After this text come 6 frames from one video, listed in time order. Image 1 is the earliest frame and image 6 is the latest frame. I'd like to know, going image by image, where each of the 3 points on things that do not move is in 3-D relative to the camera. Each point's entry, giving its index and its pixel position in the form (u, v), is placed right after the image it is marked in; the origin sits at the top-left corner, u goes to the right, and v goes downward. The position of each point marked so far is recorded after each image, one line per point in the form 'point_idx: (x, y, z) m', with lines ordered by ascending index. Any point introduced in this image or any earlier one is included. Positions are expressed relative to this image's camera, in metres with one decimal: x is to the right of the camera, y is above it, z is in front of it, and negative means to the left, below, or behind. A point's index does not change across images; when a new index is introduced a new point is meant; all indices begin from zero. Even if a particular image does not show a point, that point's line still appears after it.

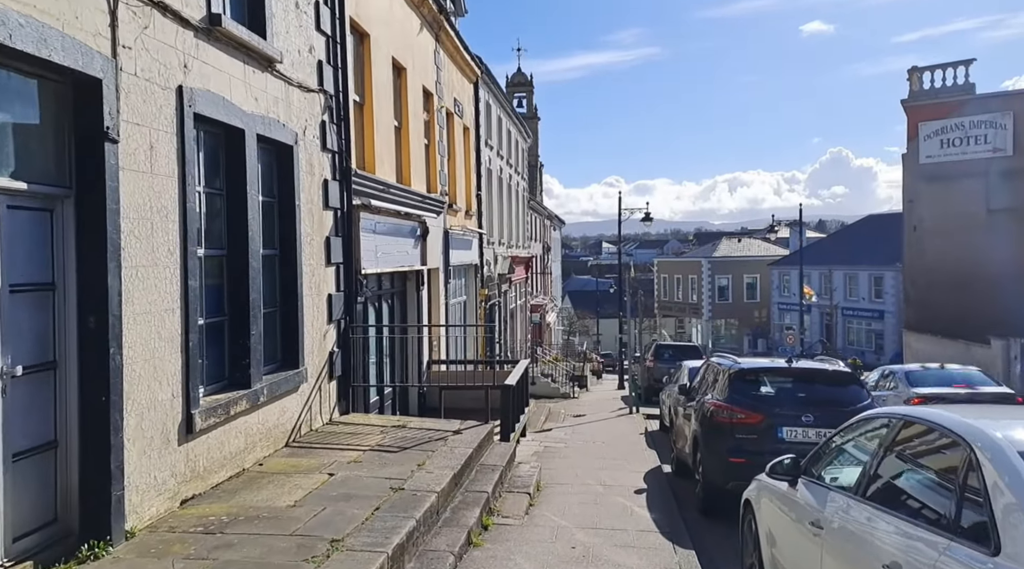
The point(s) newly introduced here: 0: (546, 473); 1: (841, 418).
0: (+0.4, -2.1, +10.0) m
1: (+3.0, -1.2, +8.0) m
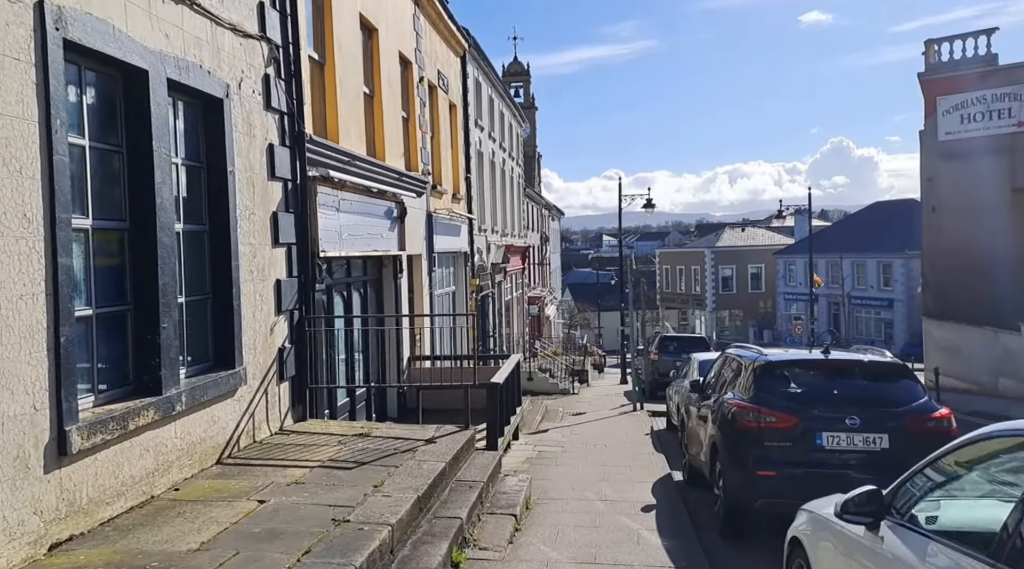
0: (+0.2, -2.0, +8.7) m
1: (+2.8, -1.0, +6.6) m
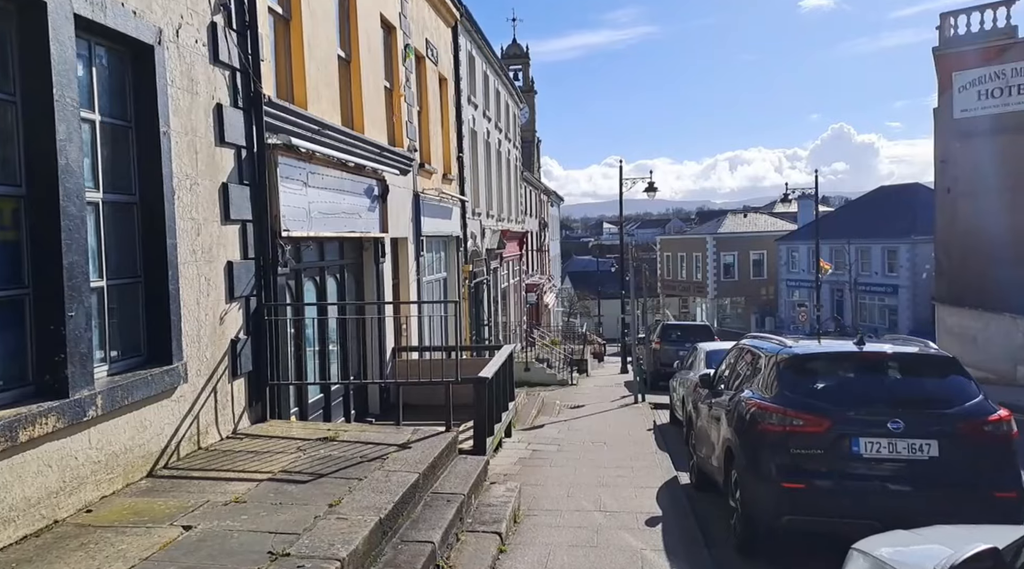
0: (+0.1, -1.8, +7.7) m
1: (+2.7, -0.9, +5.6) m
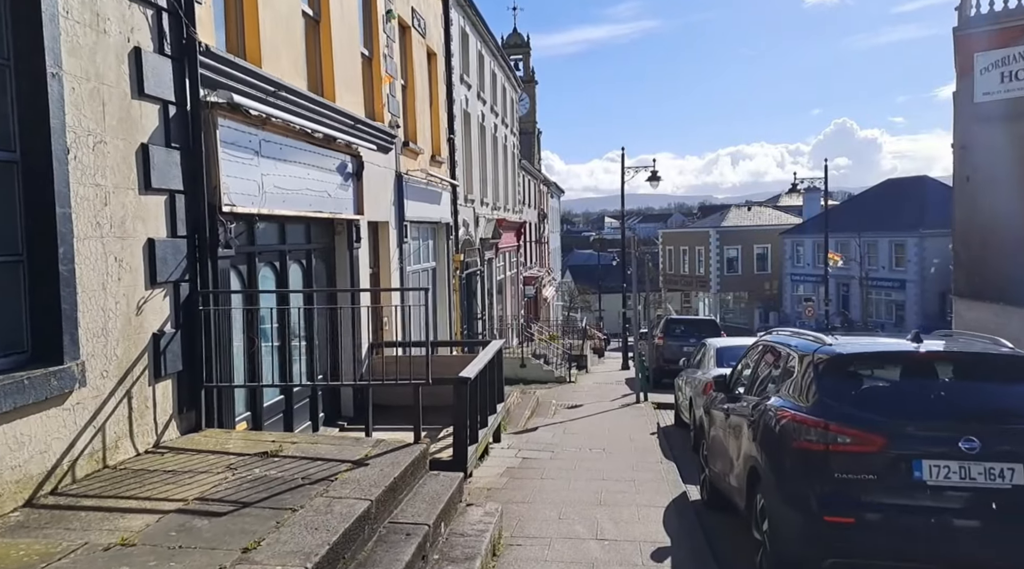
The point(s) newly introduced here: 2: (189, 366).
0: (0.0, -1.7, +6.6) m
1: (+2.6, -0.8, +4.5) m
2: (-2.2, -0.5, +6.0) m
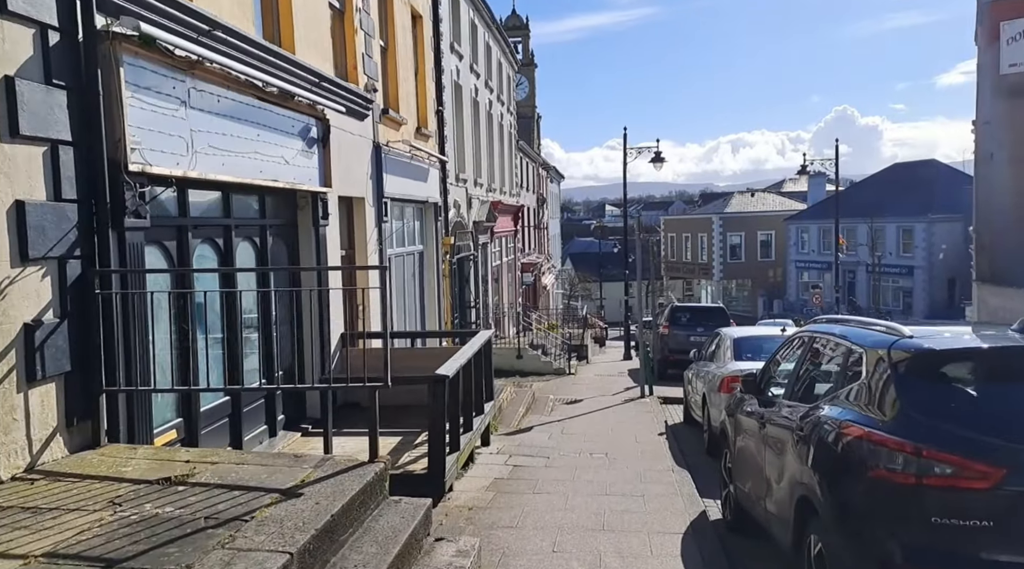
0: (-0.1, -1.6, +5.3) m
1: (+2.5, -0.7, +3.2) m
2: (-2.3, -0.4, +4.7) m
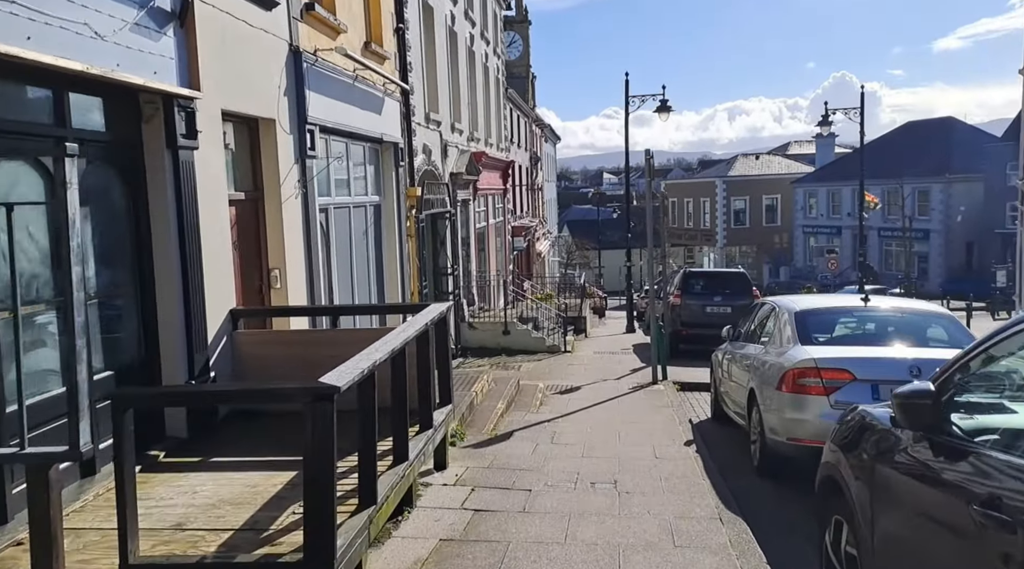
0: (-0.3, -1.4, +2.5) m
1: (+2.2, -0.5, +0.3) m
2: (-2.5, -0.3, +1.8) m
